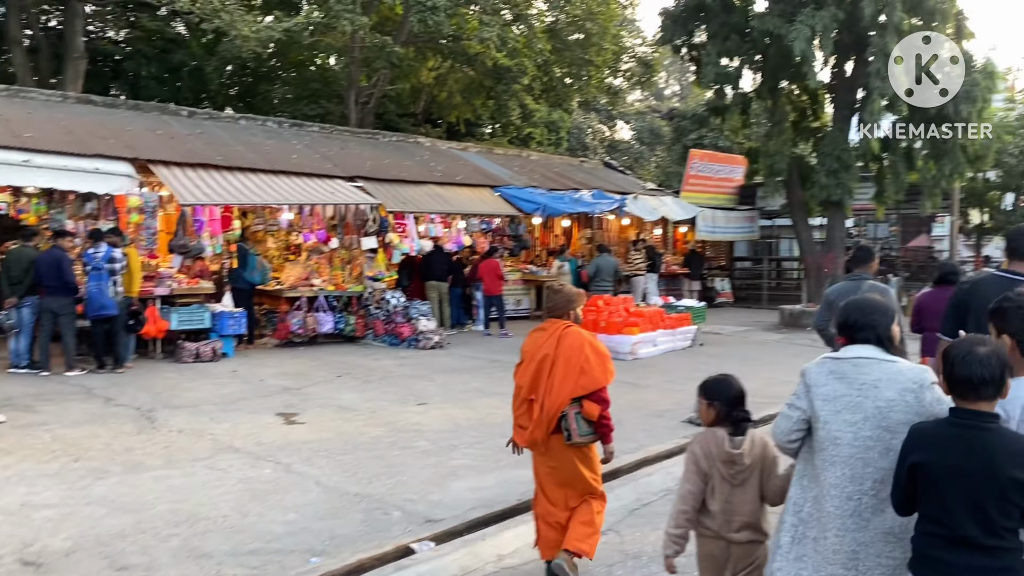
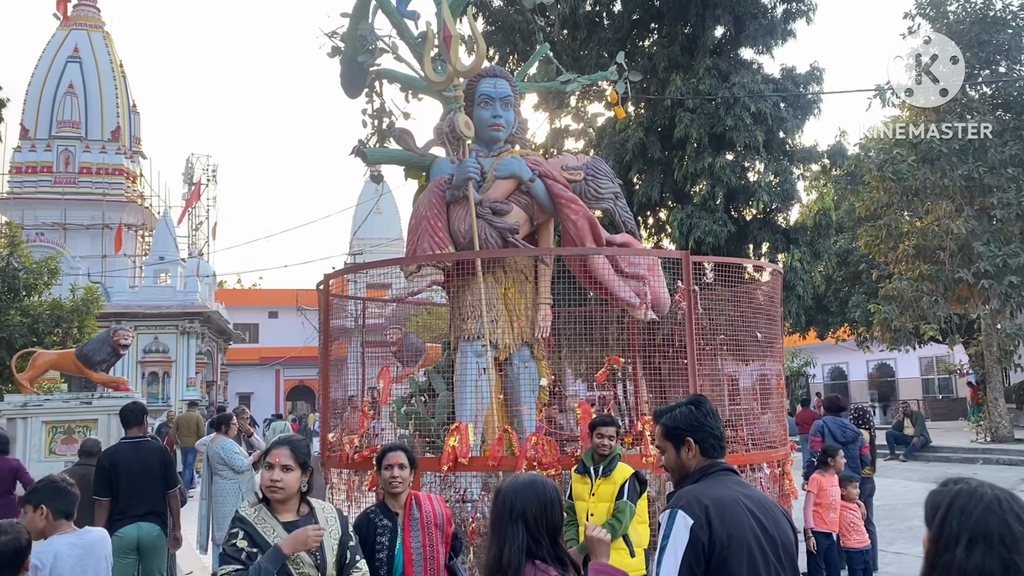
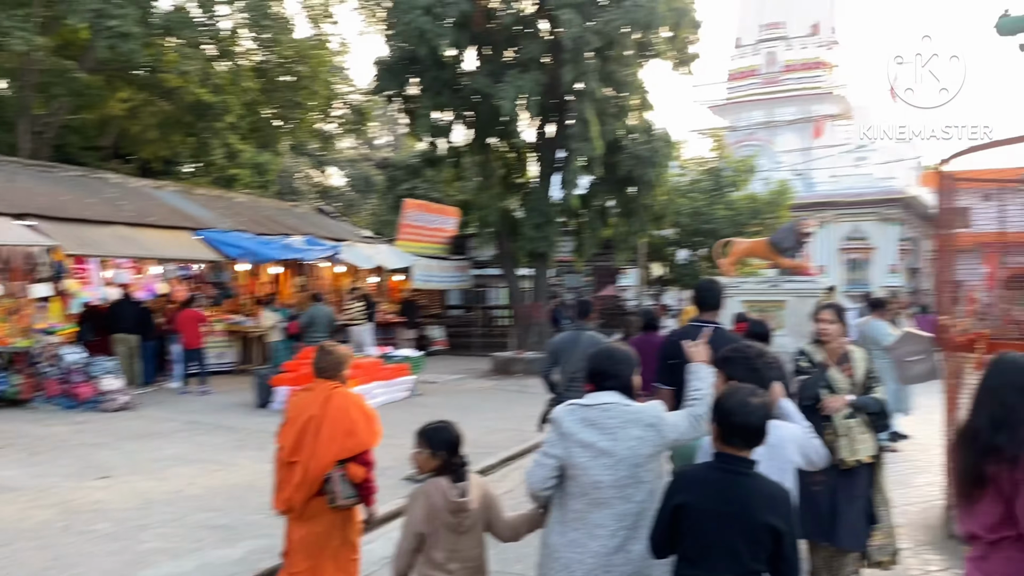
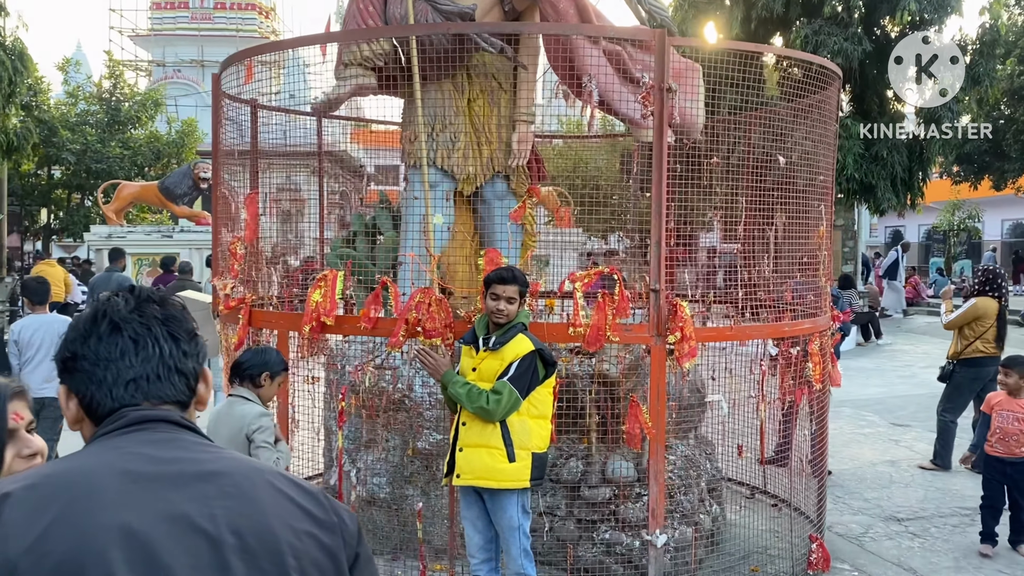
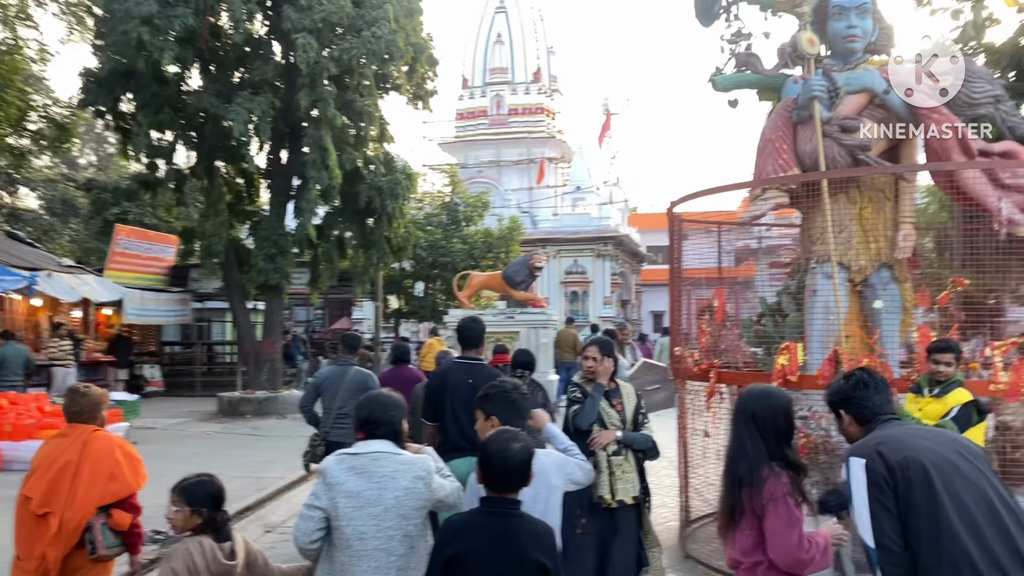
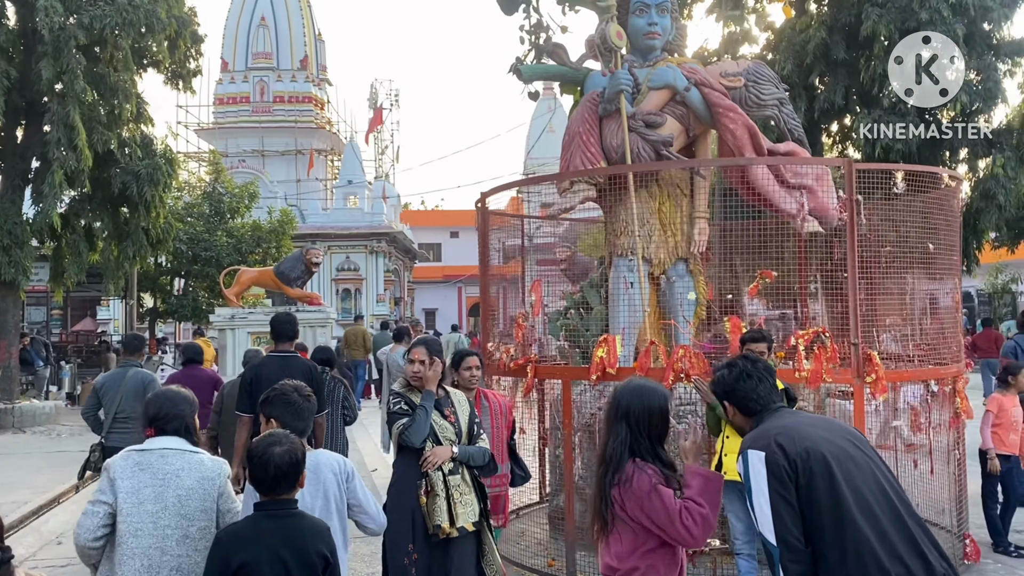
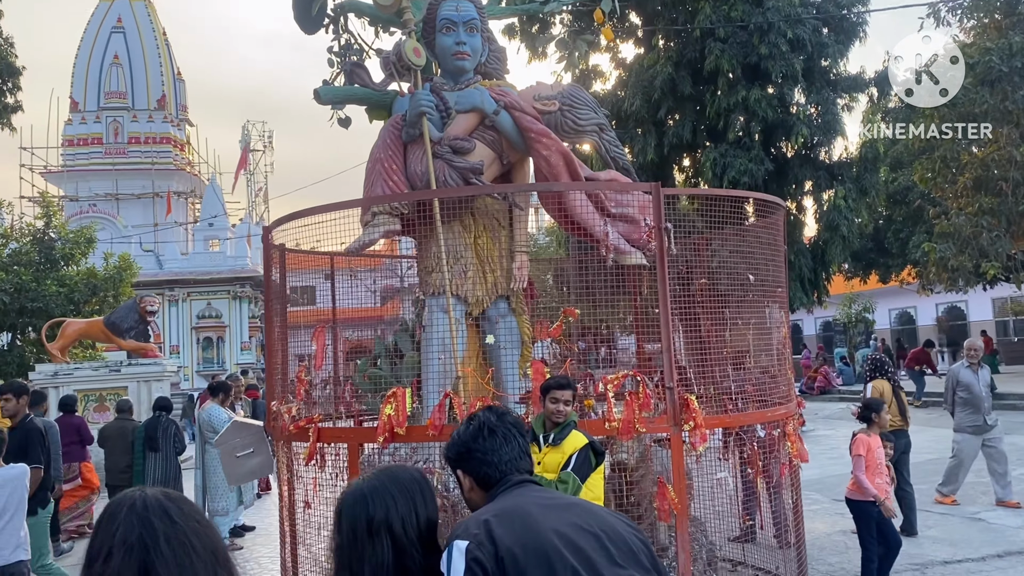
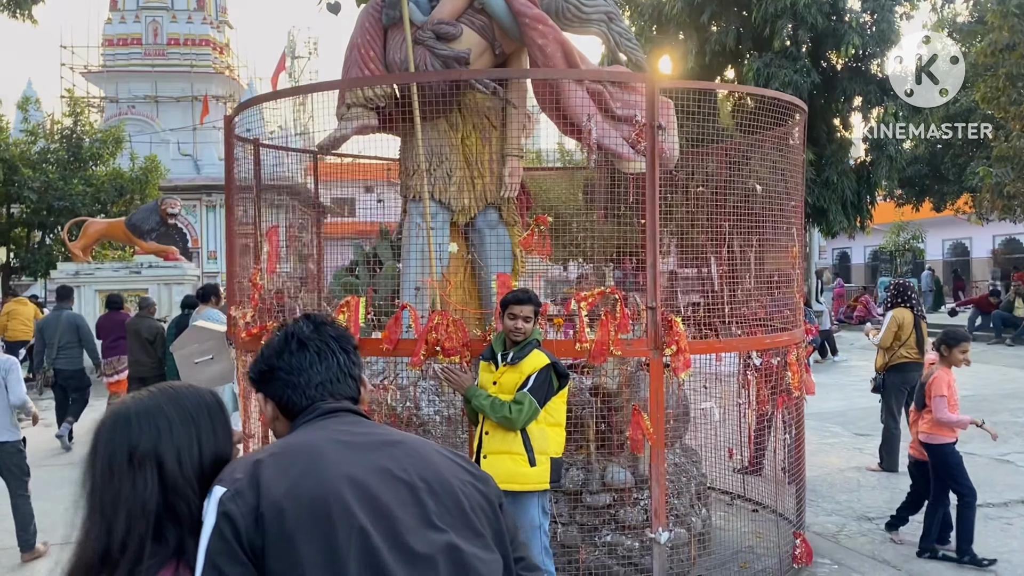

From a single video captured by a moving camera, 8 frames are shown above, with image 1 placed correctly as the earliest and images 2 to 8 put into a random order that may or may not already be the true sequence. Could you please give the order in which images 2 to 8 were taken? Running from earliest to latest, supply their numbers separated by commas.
3, 5, 6, 2, 7, 8, 4
